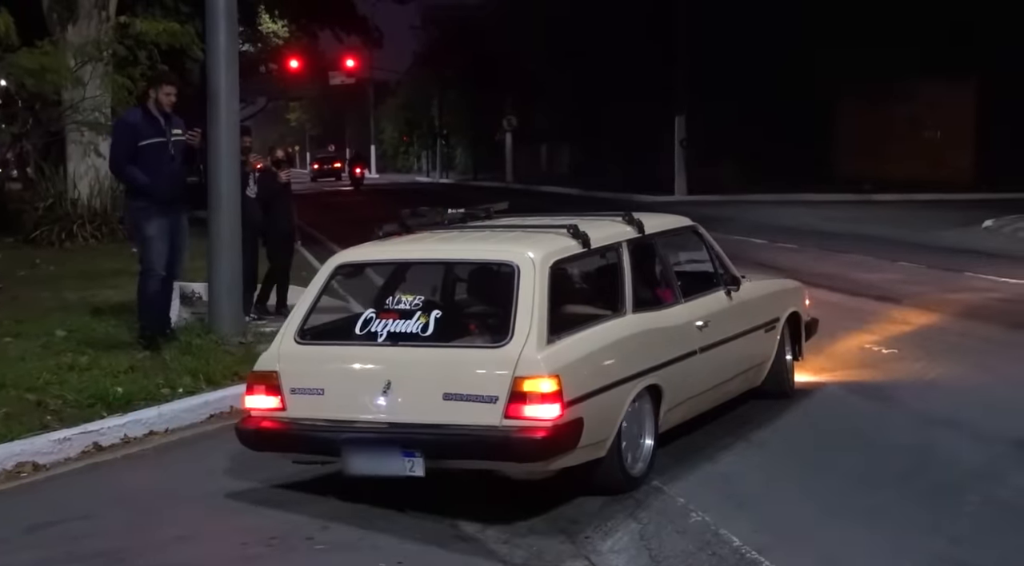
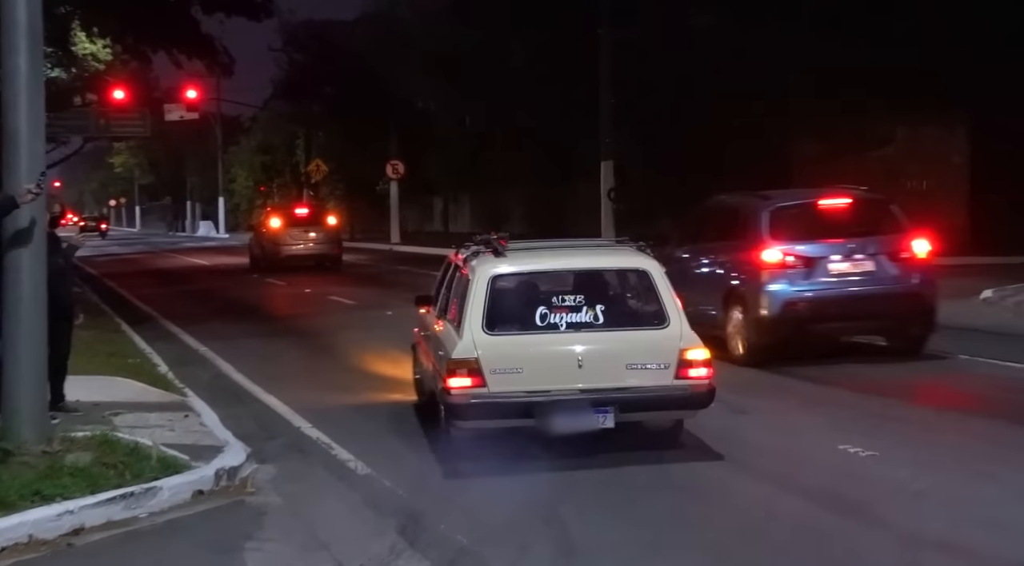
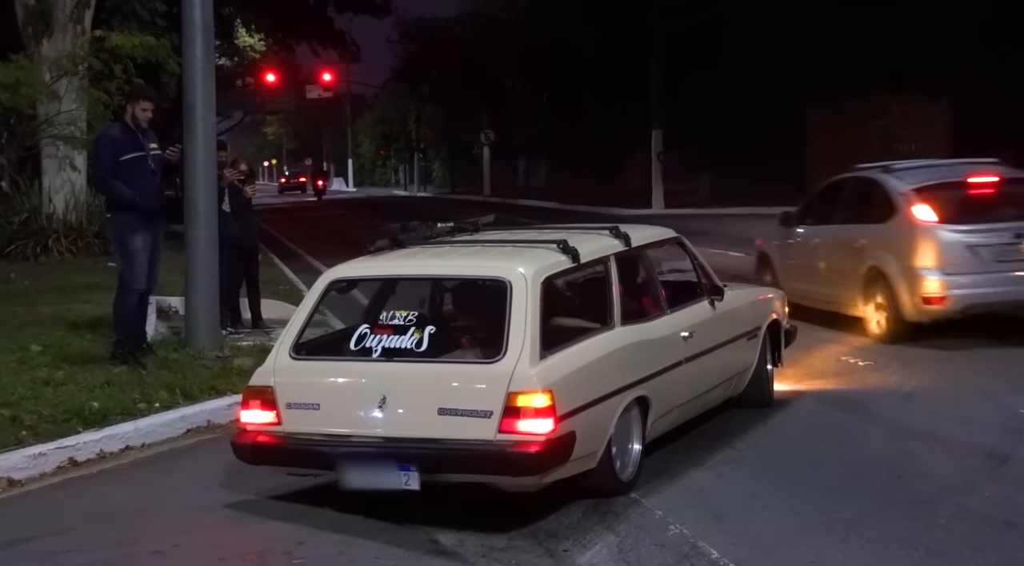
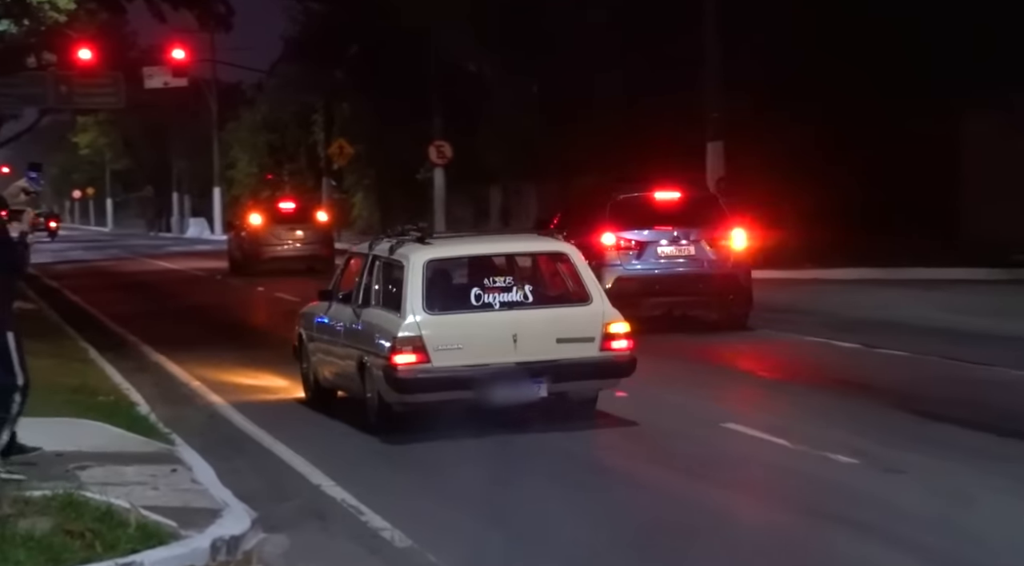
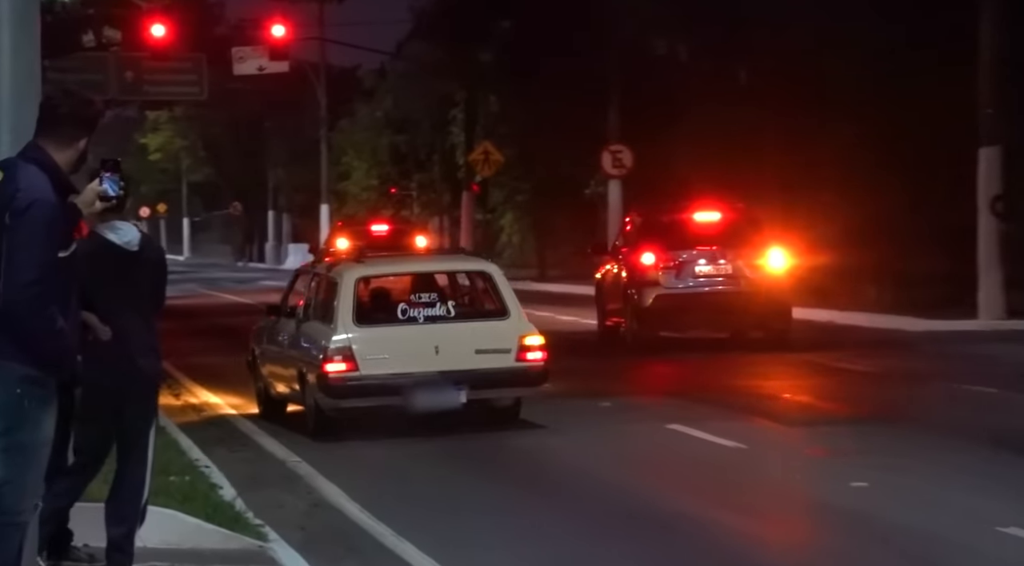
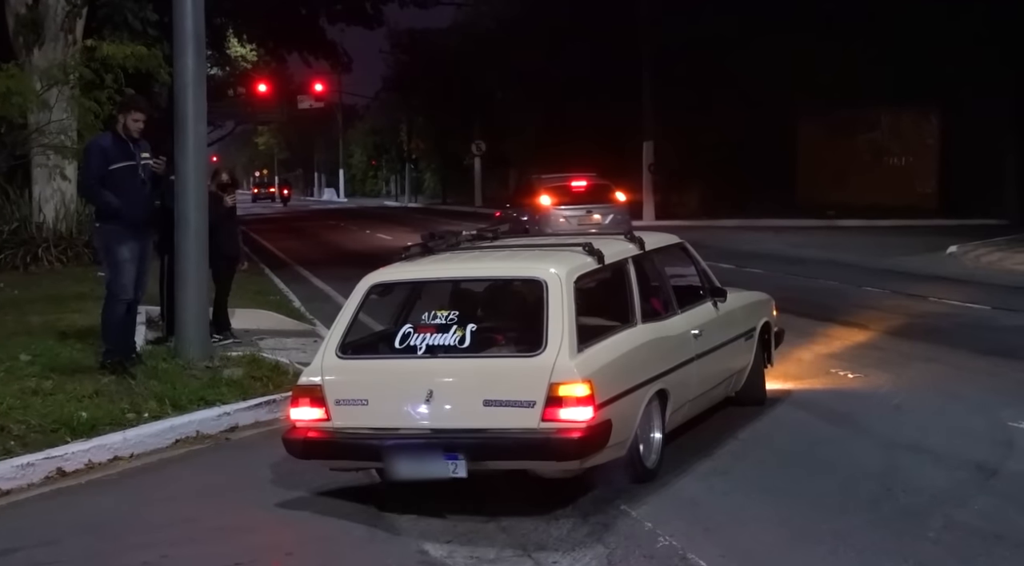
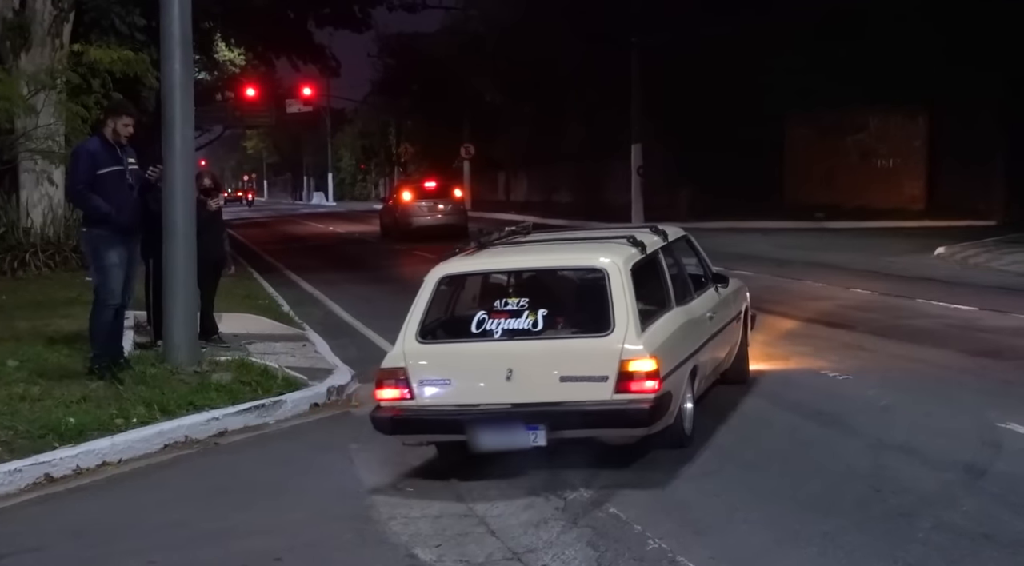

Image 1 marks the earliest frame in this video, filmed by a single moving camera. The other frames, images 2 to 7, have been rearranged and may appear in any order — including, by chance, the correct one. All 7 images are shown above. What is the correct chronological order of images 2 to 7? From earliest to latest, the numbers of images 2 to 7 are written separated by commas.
3, 6, 7, 2, 4, 5
